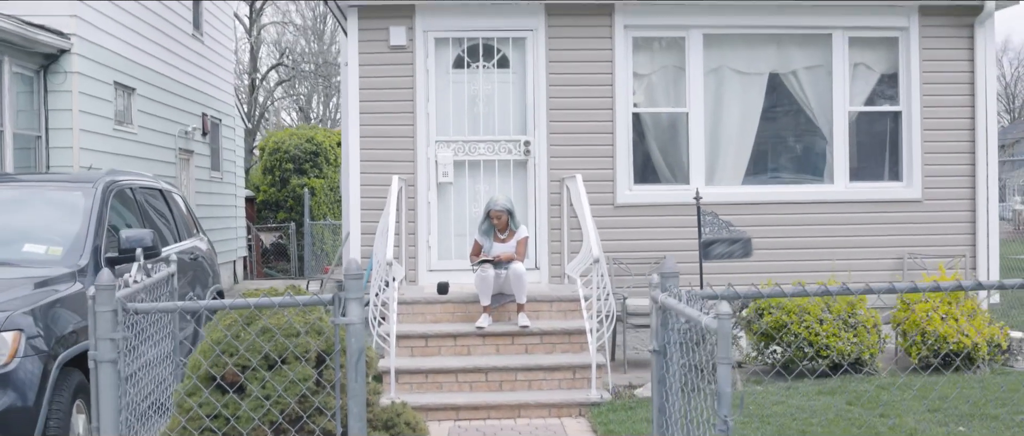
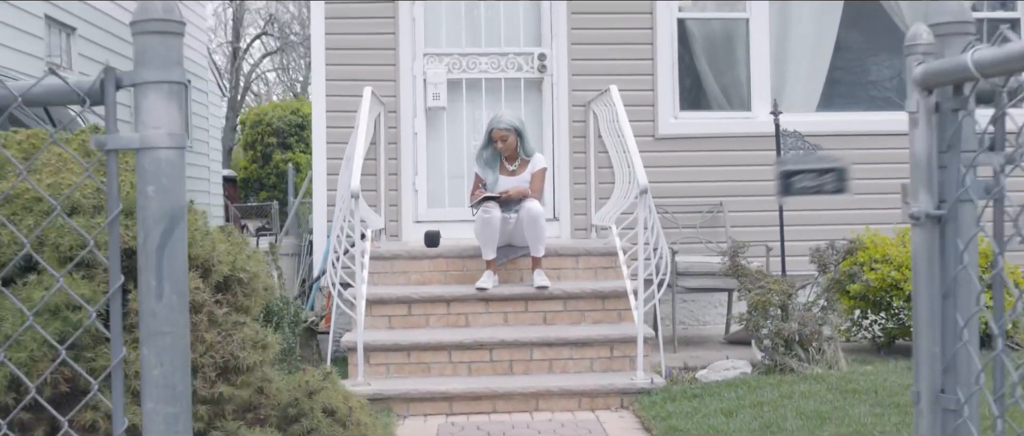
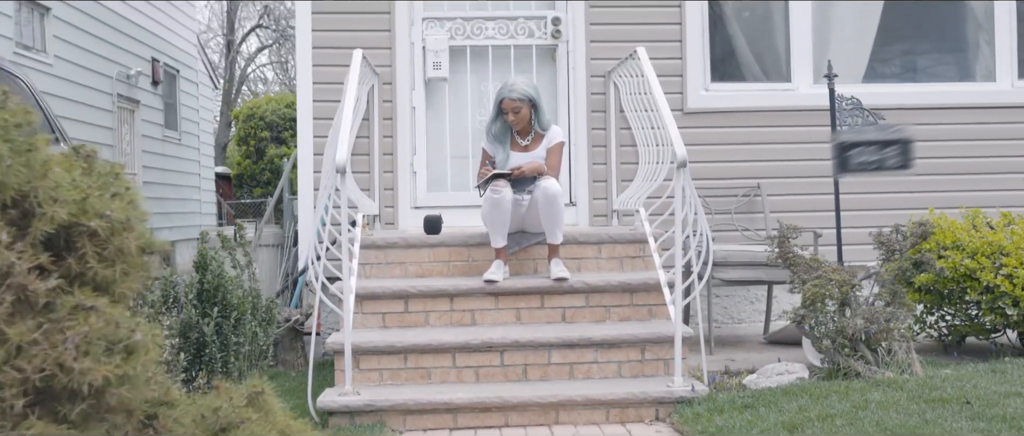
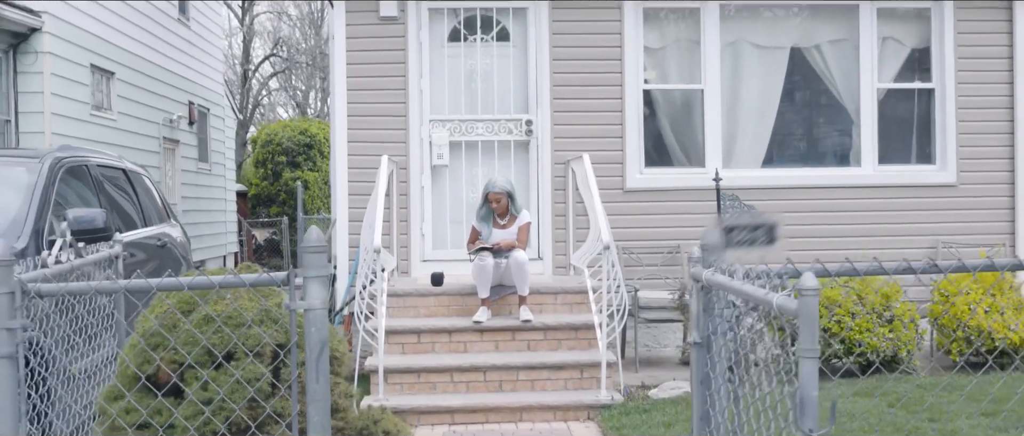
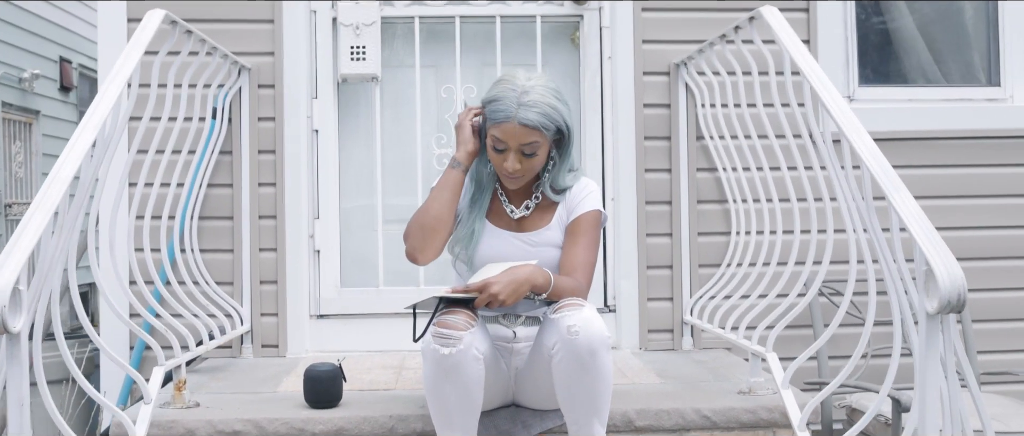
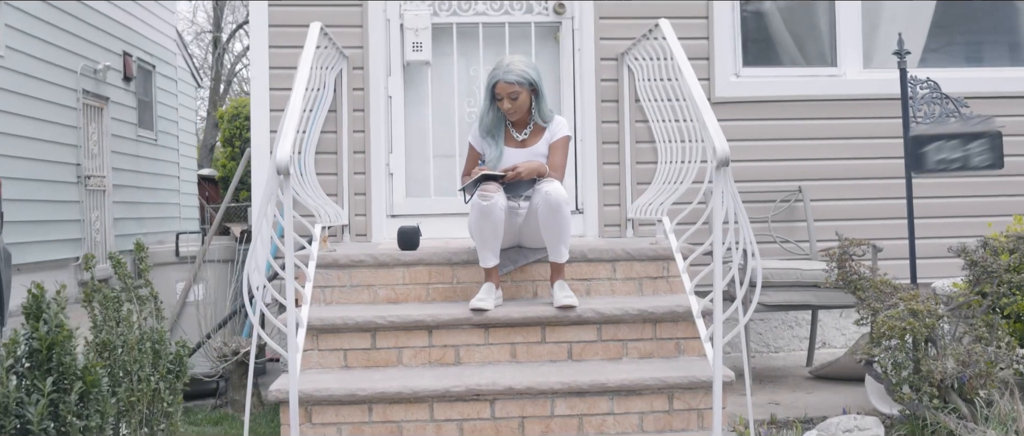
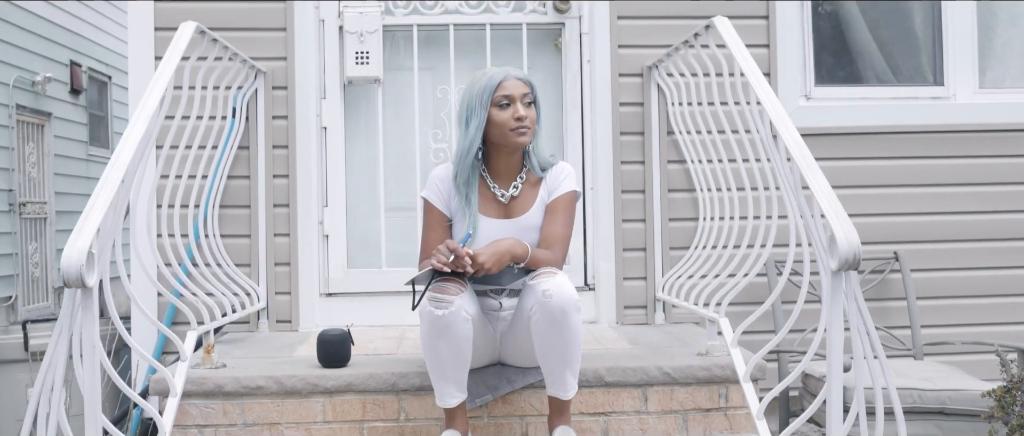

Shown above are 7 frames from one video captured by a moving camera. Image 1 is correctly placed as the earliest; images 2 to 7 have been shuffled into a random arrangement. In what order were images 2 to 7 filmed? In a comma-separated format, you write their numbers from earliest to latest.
4, 2, 3, 6, 7, 5
